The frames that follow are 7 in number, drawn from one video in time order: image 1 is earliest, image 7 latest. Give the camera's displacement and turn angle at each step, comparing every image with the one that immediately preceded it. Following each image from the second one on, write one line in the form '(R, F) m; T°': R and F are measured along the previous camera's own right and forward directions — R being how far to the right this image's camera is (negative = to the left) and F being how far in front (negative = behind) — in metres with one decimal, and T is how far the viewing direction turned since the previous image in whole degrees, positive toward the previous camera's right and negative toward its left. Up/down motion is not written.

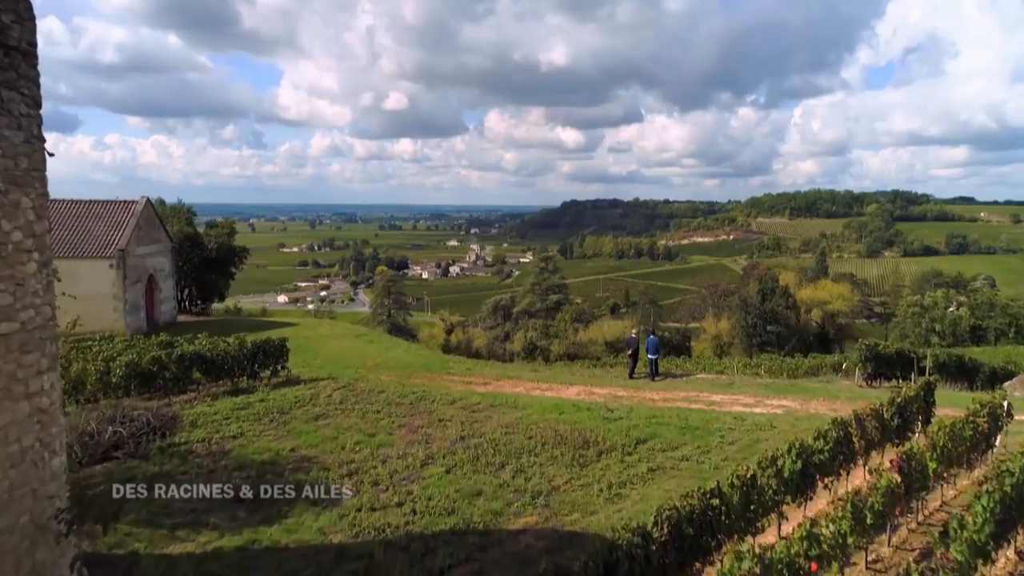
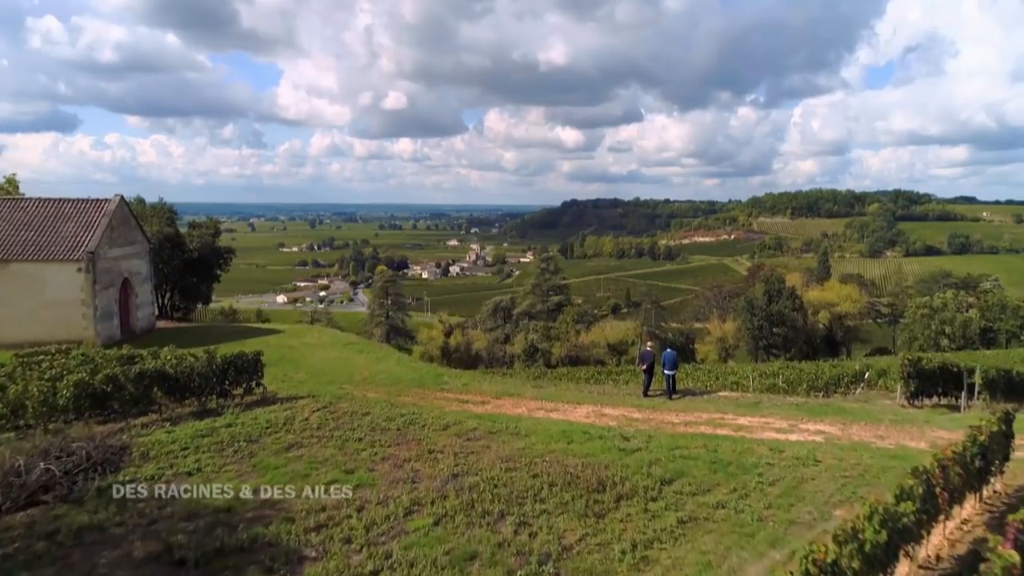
(0.0, +1.3) m; 0°
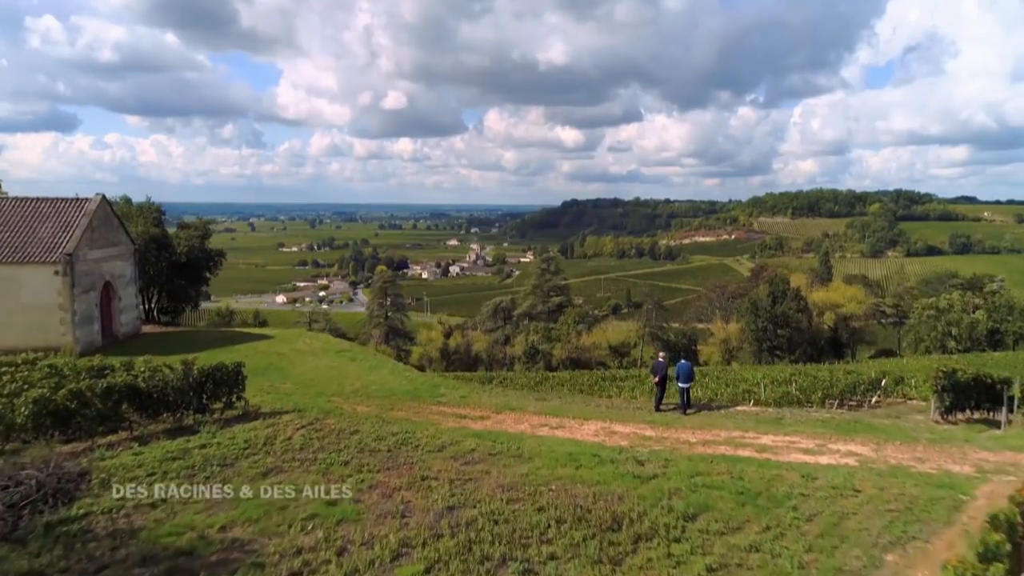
(0.0, +0.8) m; 0°
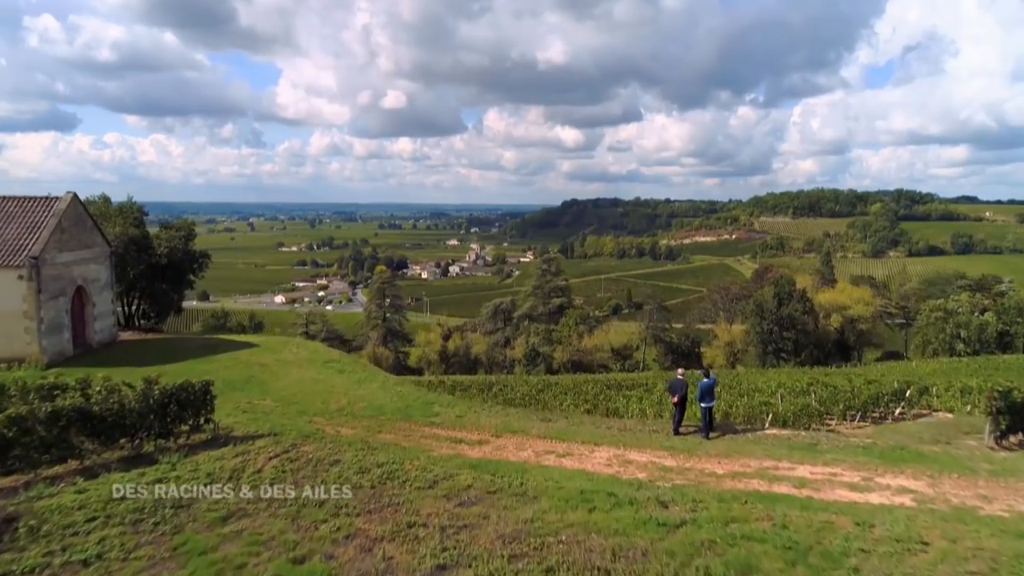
(0.0, +1.1) m; 0°
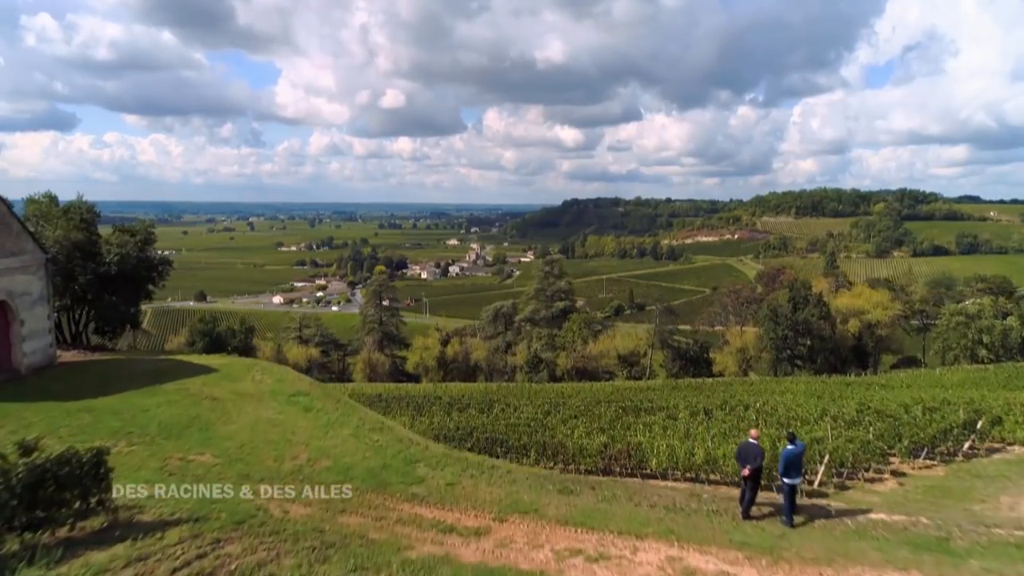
(-0.1, +2.6) m; 0°
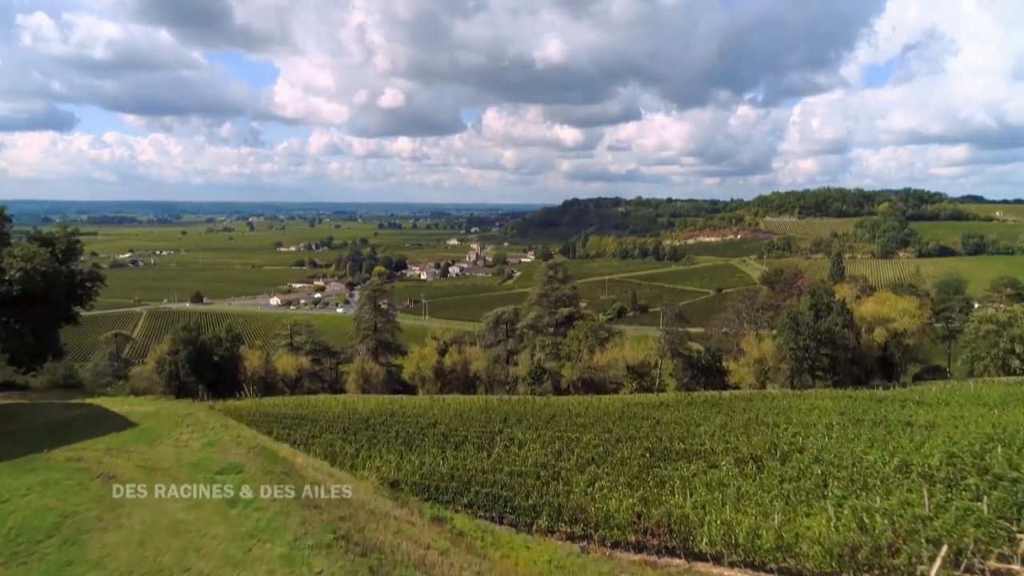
(-0.1, +3.3) m; 0°
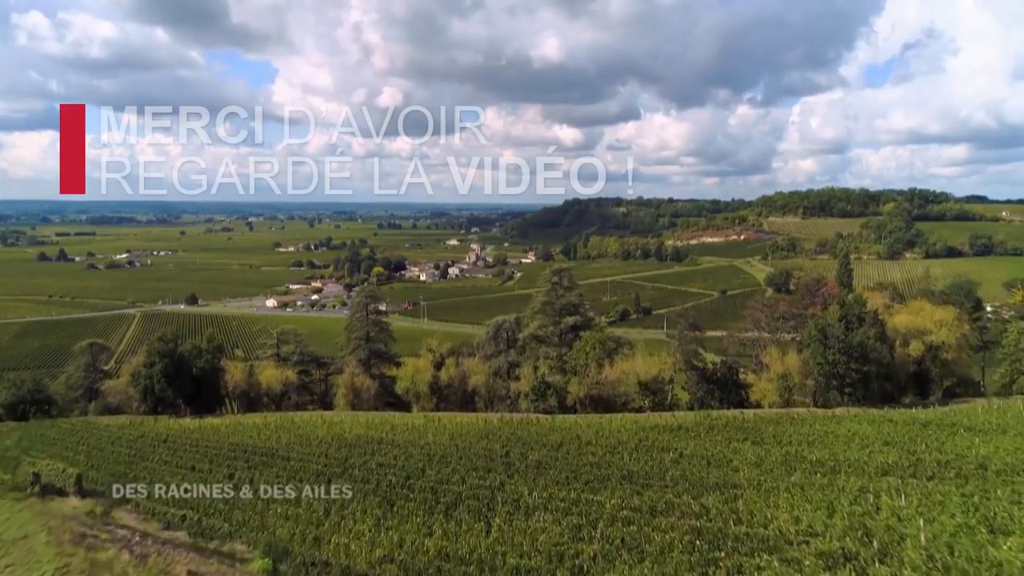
(-0.1, +4.1) m; 0°
